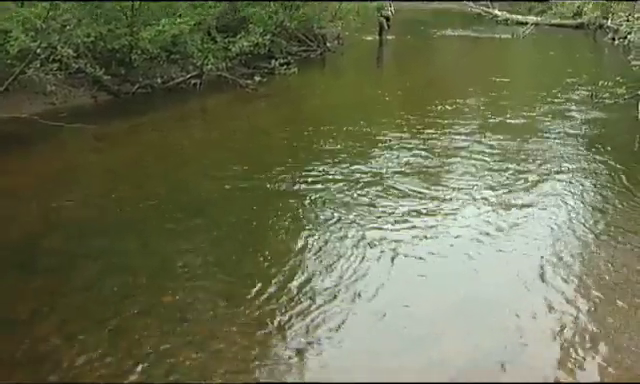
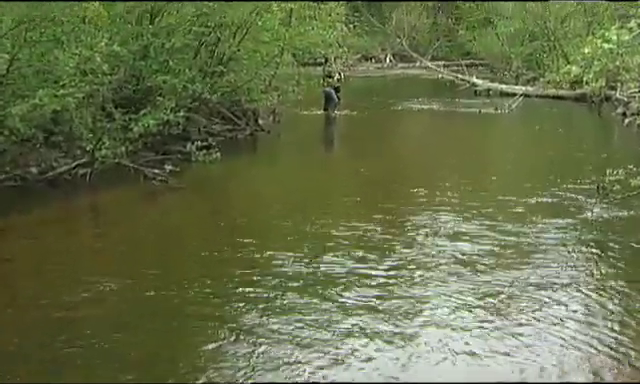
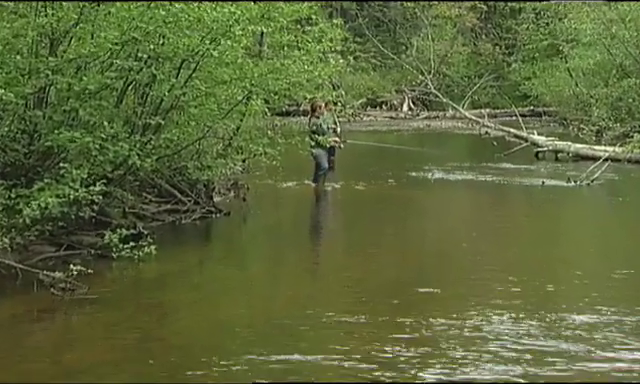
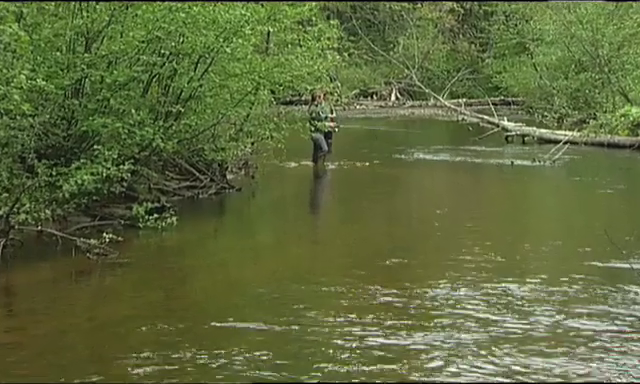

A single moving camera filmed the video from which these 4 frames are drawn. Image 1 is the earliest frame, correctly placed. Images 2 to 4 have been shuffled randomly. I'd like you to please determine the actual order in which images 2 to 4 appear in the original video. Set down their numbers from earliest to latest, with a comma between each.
2, 4, 3
